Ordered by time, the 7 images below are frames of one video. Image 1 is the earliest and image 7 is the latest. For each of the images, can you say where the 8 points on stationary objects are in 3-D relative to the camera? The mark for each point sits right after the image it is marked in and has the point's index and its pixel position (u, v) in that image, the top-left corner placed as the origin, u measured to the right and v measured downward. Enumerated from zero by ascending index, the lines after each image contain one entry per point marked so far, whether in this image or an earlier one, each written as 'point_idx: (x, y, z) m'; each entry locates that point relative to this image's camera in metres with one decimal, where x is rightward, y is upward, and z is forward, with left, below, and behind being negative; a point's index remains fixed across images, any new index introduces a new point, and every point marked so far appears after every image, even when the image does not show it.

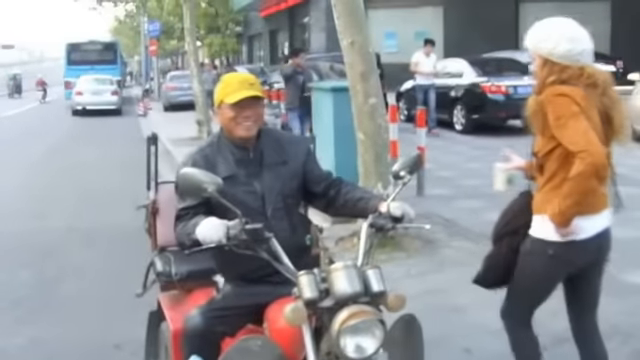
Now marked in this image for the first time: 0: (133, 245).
0: (-1.8, -0.6, +10.5) m
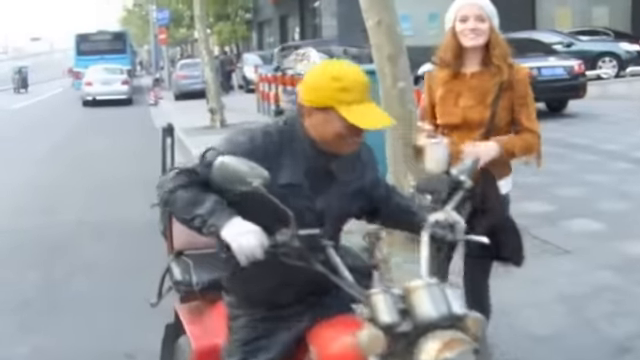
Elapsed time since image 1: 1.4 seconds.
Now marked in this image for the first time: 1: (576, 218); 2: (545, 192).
0: (-1.6, -0.6, +9.9) m
1: (+2.1, -0.3, +9.1) m
2: (+2.2, -0.1, +10.6) m
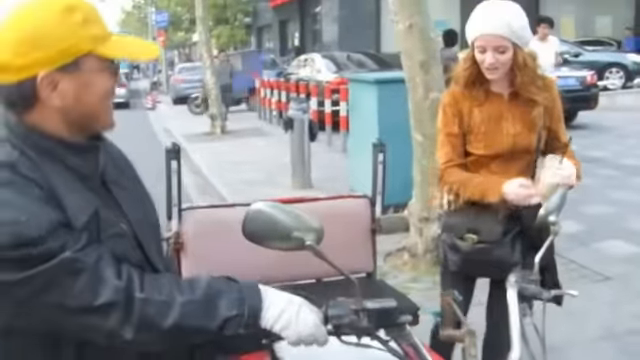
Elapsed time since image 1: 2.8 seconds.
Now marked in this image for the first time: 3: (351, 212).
0: (-1.5, -0.7, +9.3) m
1: (+2.2, -0.5, +8.5) m
2: (+2.3, -0.3, +10.0) m
3: (+0.1, -0.1, +4.5) m
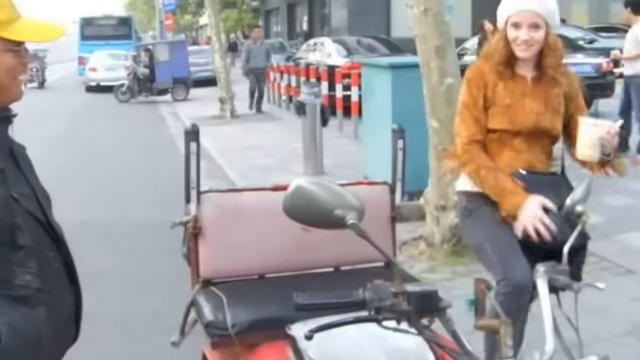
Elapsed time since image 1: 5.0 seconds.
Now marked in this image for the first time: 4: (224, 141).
0: (-1.4, -0.6, +9.2) m
1: (+2.3, -0.4, +8.4) m
2: (+2.4, -0.2, +9.9) m
3: (+0.2, -0.1, +4.4) m
4: (-1.4, +0.6, +16.6) m
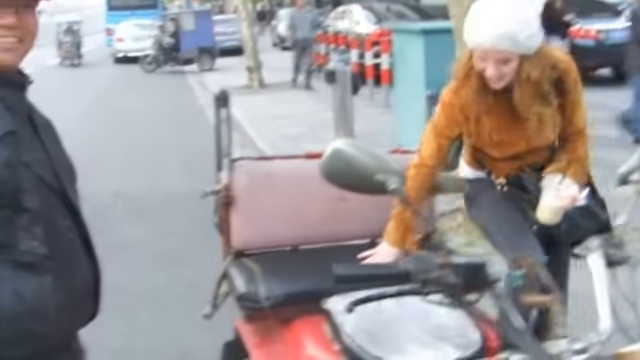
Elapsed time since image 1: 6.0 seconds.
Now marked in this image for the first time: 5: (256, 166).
0: (-1.1, -0.3, +9.1) m
1: (+2.6, -0.1, +8.2) m
2: (+2.6, +0.1, +9.7) m
3: (+0.3, 0.0, +4.2) m
4: (-1.0, +1.0, +16.5) m
5: (-0.2, 0.0, +4.3) m
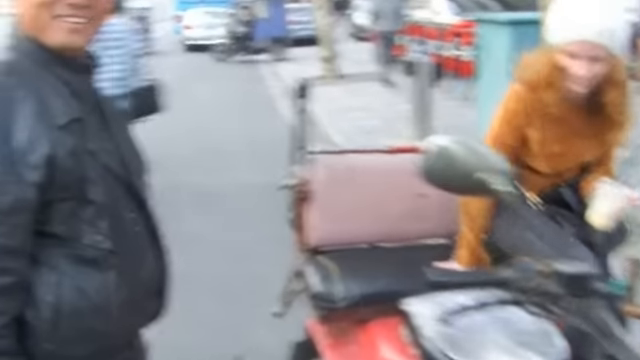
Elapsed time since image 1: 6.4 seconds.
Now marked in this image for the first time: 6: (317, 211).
0: (-0.5, -0.2, +8.9) m
1: (+3.1, -0.1, +7.8) m
2: (+3.3, +0.1, +9.3) m
3: (+0.6, +0.1, +4.0) m
4: (+0.1, +1.2, +16.3) m
5: (0.0, +0.1, +4.1) m
6: (0.0, -0.1, +4.2) m
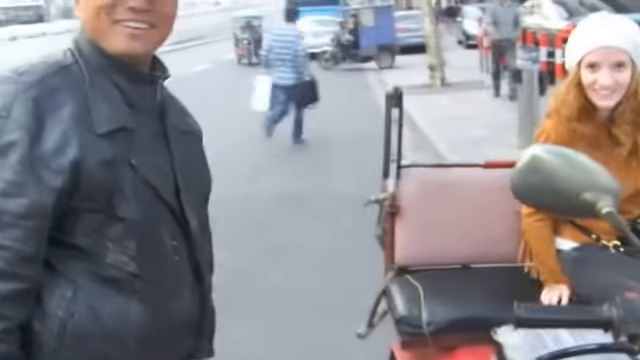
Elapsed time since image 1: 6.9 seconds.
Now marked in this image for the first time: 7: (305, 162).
0: (+0.2, -0.3, +8.6) m
1: (+3.7, -0.2, +7.2) m
2: (+4.0, 0.0, +8.6) m
3: (+0.9, 0.0, +3.6) m
4: (+1.6, +1.0, +15.9) m
5: (+0.3, 0.0, +3.8) m
6: (+0.3, -0.2, +3.8) m
7: (-0.2, +0.3, +12.7) m
